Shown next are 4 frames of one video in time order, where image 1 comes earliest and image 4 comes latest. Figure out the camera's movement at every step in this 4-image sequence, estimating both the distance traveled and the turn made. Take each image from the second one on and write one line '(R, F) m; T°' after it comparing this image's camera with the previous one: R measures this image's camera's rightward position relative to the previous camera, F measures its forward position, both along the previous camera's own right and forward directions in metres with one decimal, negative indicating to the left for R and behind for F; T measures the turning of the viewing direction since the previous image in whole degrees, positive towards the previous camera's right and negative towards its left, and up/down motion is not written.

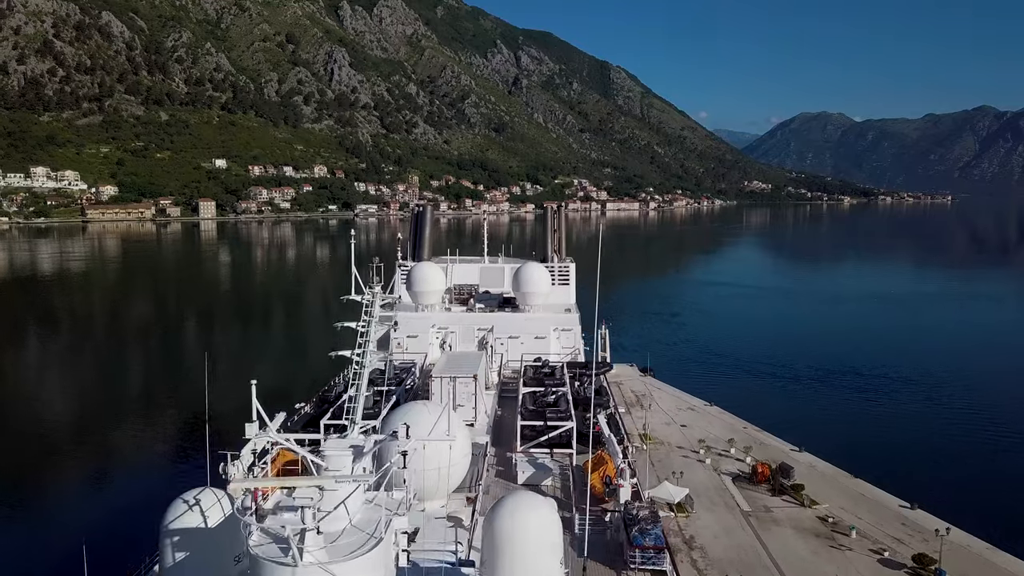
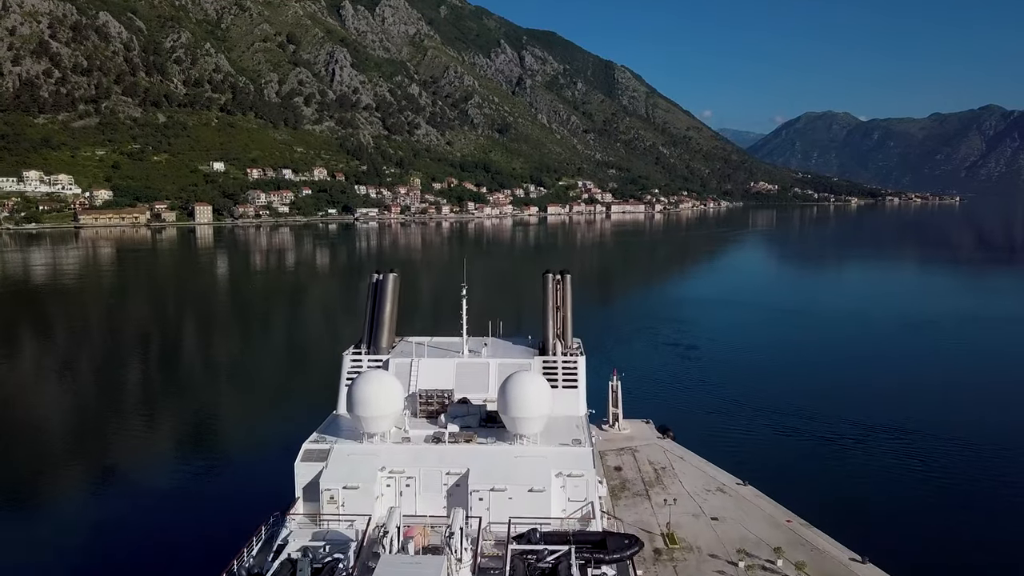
(+0.1, +1.6) m; 0°
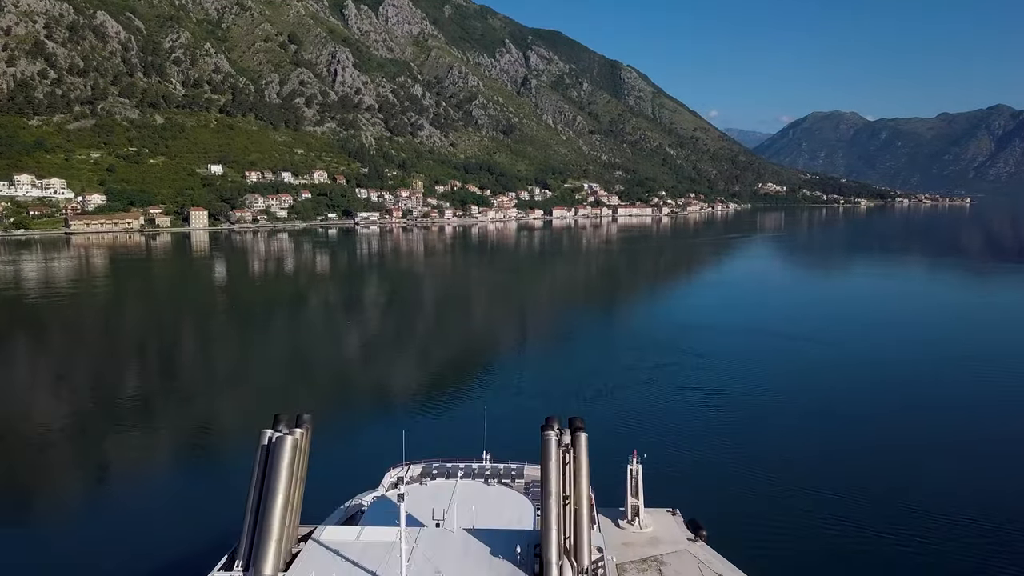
(+0.1, +2.0) m; 0°
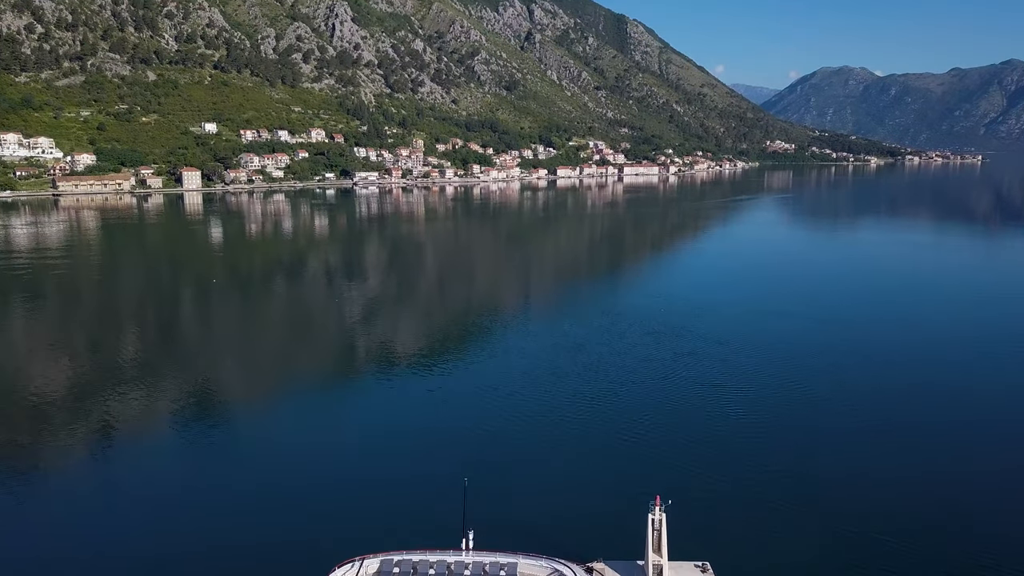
(0.0, +1.6) m; 0°
